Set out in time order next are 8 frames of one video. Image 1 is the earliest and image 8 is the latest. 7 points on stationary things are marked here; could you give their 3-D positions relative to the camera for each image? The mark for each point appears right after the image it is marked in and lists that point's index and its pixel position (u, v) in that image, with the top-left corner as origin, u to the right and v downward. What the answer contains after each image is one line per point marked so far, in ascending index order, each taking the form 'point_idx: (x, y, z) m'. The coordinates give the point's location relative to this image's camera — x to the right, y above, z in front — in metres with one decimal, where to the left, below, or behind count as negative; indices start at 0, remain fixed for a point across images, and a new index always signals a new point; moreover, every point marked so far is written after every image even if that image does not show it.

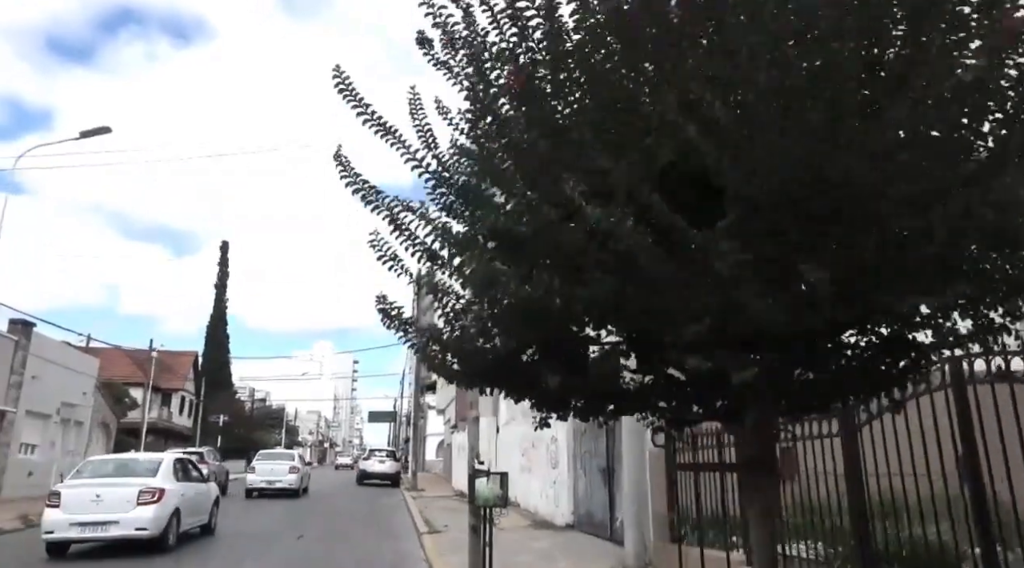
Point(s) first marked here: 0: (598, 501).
0: (+1.4, -3.6, +12.6) m
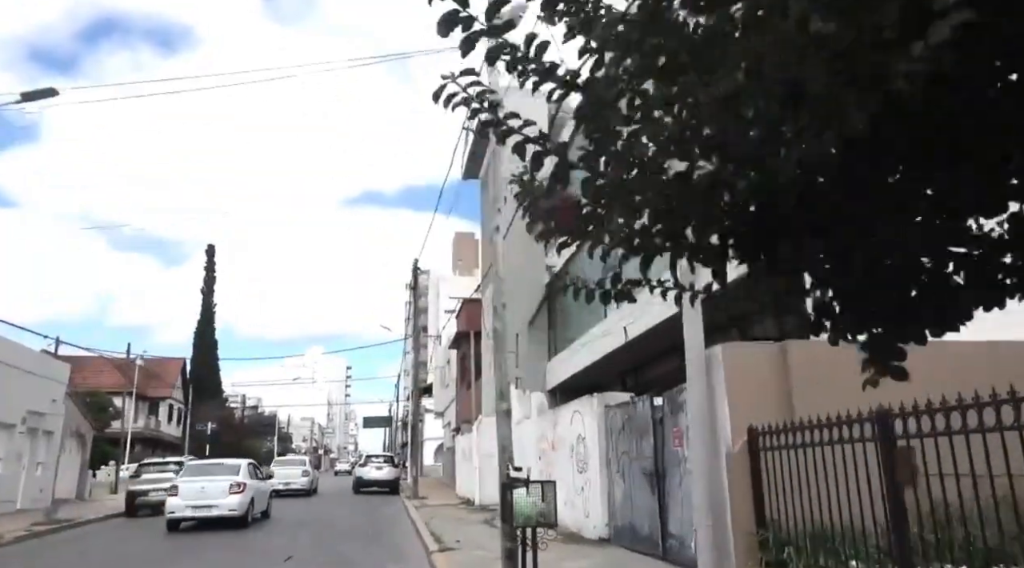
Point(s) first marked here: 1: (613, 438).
0: (+1.8, -3.1, +10.6) m
1: (+1.6, -2.4, +11.9) m
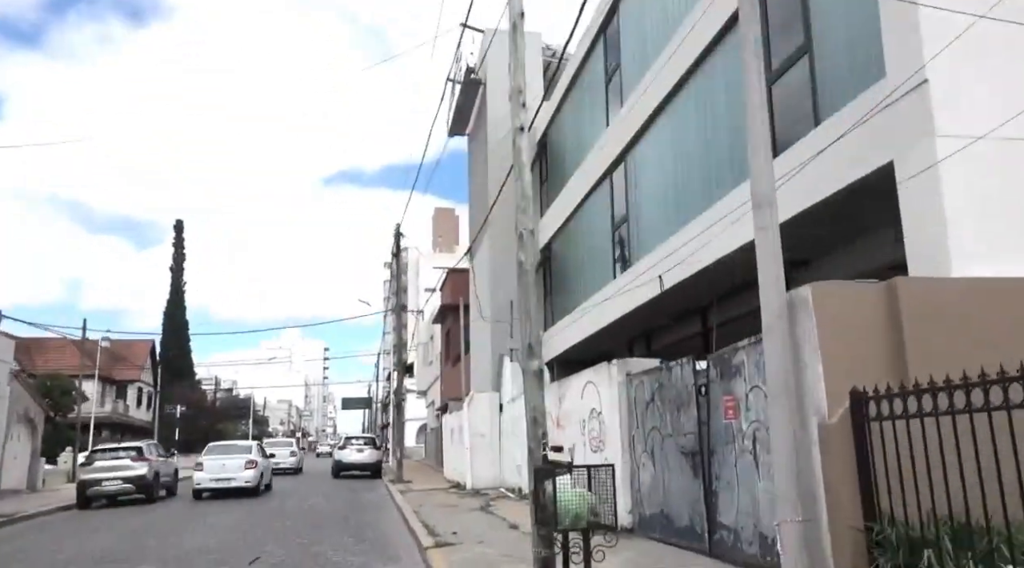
0: (+1.9, -2.4, +8.8) m
1: (+1.7, -1.7, +10.1) m
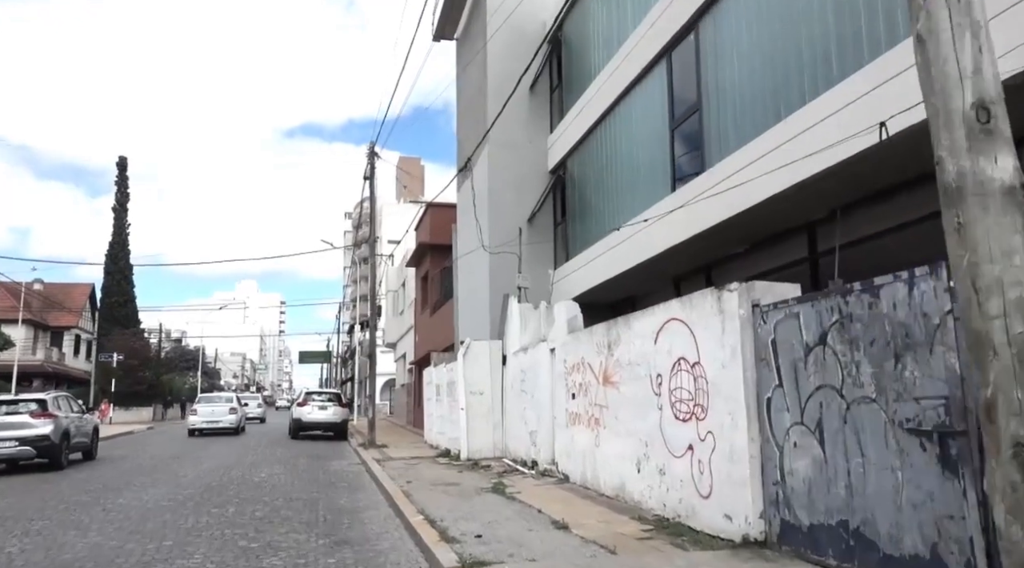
0: (+2.6, -1.5, +5.2) m
1: (+2.3, -0.7, +6.4) m
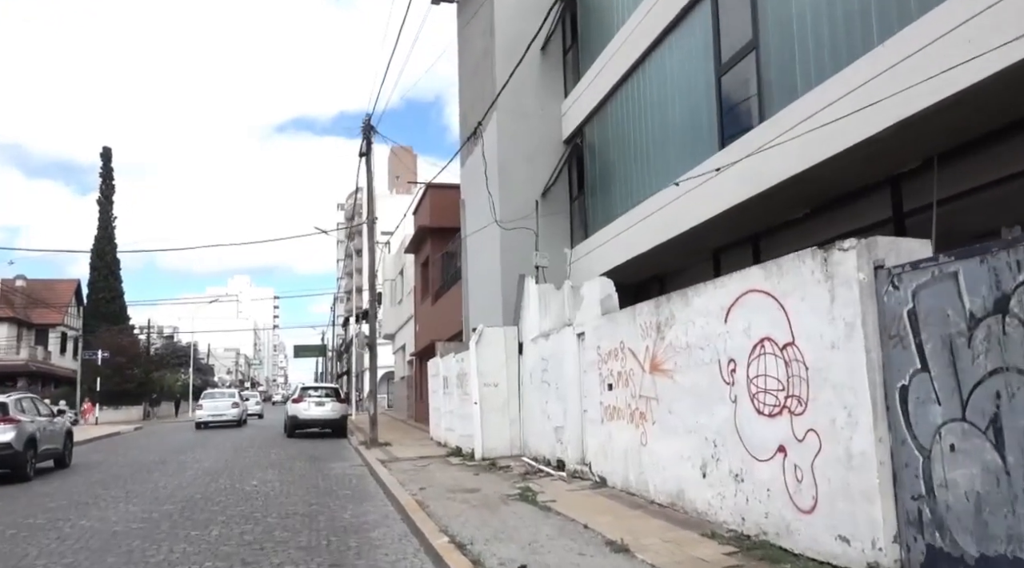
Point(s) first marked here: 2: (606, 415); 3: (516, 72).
0: (+3.0, -1.2, +3.6) m
1: (+2.7, -0.3, +4.9) m
2: (+1.2, -1.8, +10.3) m
3: (+0.1, +4.5, +16.4) m
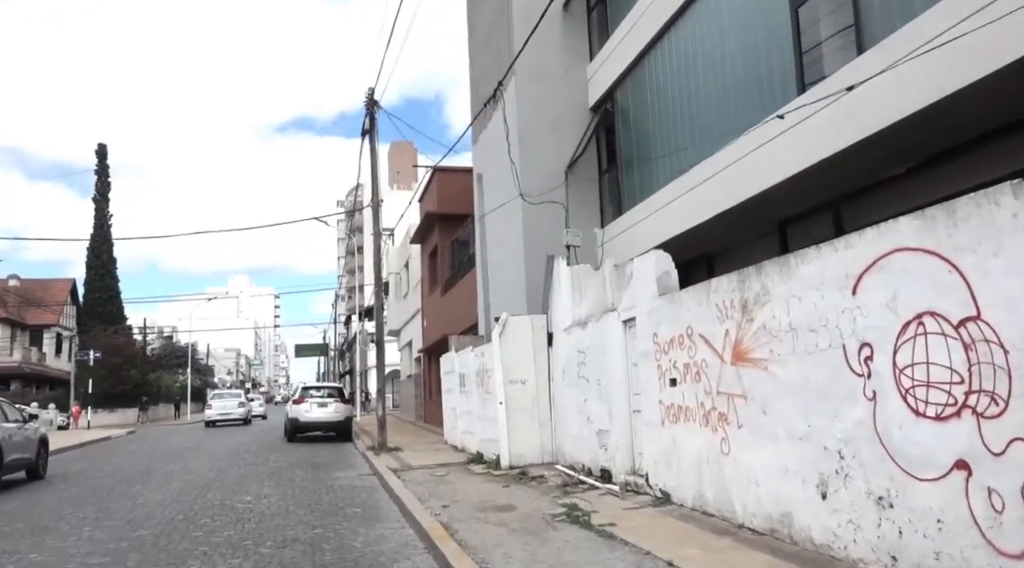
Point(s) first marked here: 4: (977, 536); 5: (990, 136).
0: (+3.5, -0.9, +1.9) m
1: (+3.1, -0.1, +3.1) m
2: (+1.7, -1.5, +8.6) m
3: (+0.5, +4.8, +14.7) m
4: (+2.7, -1.5, +4.4) m
5: (+4.6, +1.4, +7.5) m
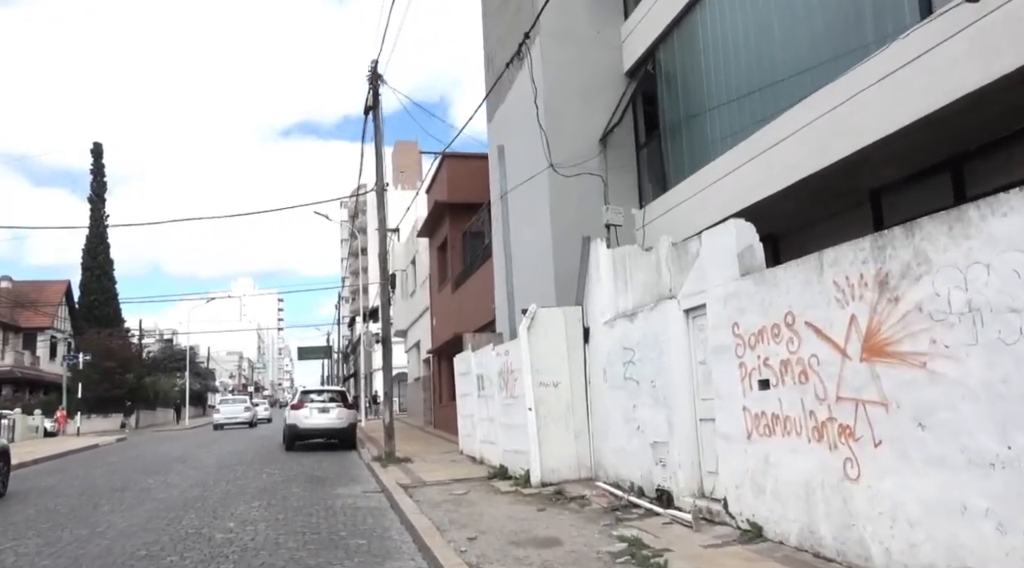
0: (+3.9, -0.6, +0.1) m
1: (+3.5, +0.2, +1.3) m
2: (+2.1, -1.3, +6.8) m
3: (+0.9, +5.0, +12.9) m
4: (+3.1, -1.2, +2.6) m
5: (+5.0, +1.6, +5.7) m
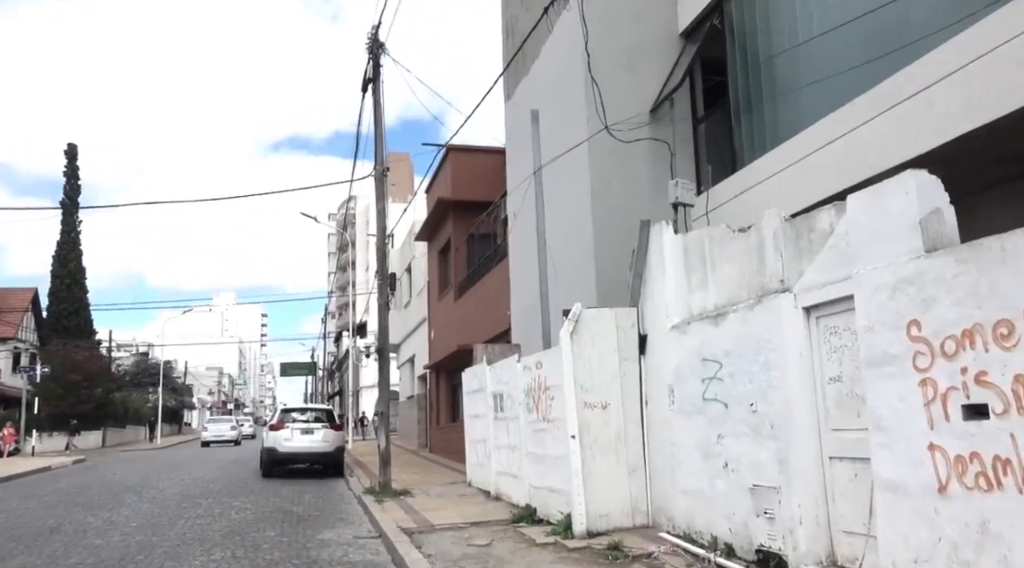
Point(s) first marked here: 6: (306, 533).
0: (+4.5, -0.4, -2.1) m
1: (+4.1, +0.4, -0.8) m
2: (+2.6, -1.1, +4.5) m
3: (+1.4, +5.0, +10.8) m
4: (+3.6, -1.0, +0.4) m
5: (+5.5, +1.7, +3.5) m
6: (-2.6, -3.2, +9.6) m
